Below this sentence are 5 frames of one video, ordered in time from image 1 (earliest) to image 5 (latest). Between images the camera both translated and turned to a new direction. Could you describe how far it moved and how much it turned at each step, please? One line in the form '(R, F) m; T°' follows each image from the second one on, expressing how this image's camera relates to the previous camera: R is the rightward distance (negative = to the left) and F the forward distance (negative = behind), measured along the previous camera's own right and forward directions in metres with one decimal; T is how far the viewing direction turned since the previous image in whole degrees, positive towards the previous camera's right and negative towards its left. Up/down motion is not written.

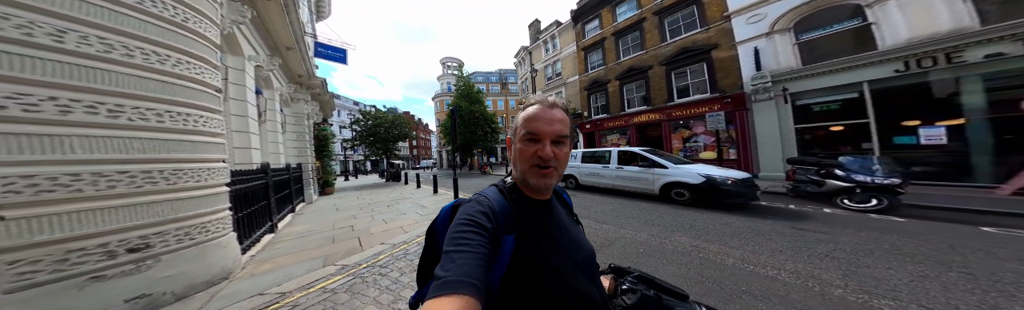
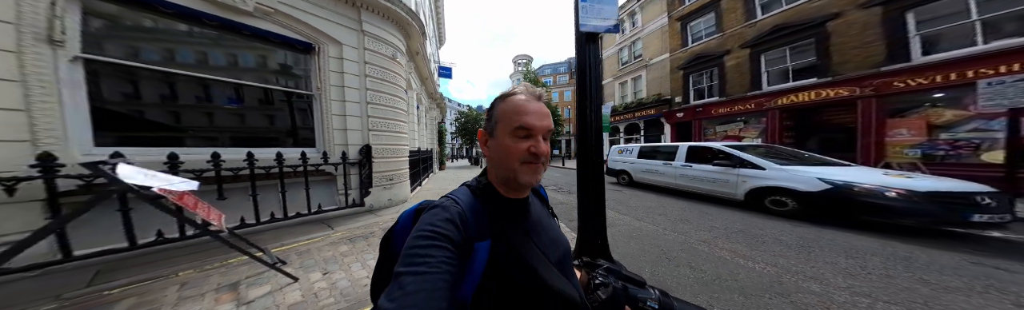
(+1.8, -1.2) m; -28°
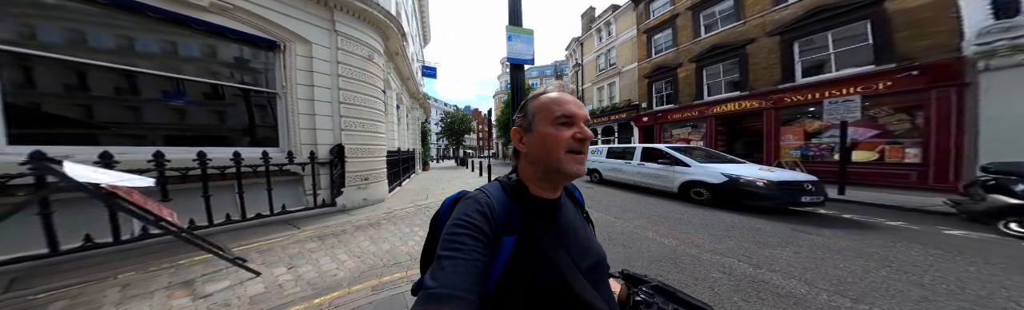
(+0.4, -0.5) m; +6°
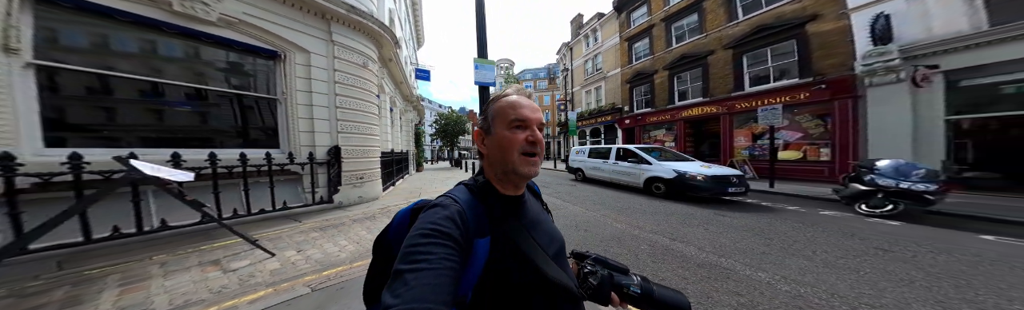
(+0.4, -0.7) m; +2°
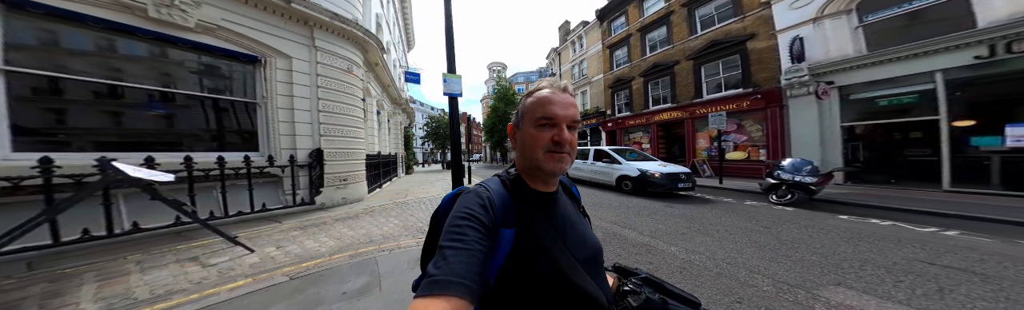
(+0.5, -0.4) m; +3°
